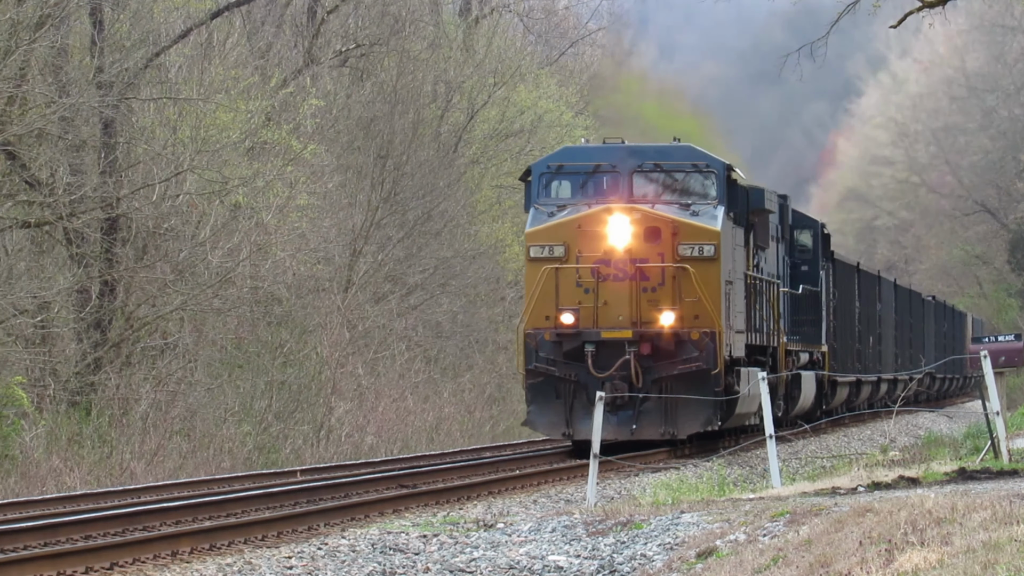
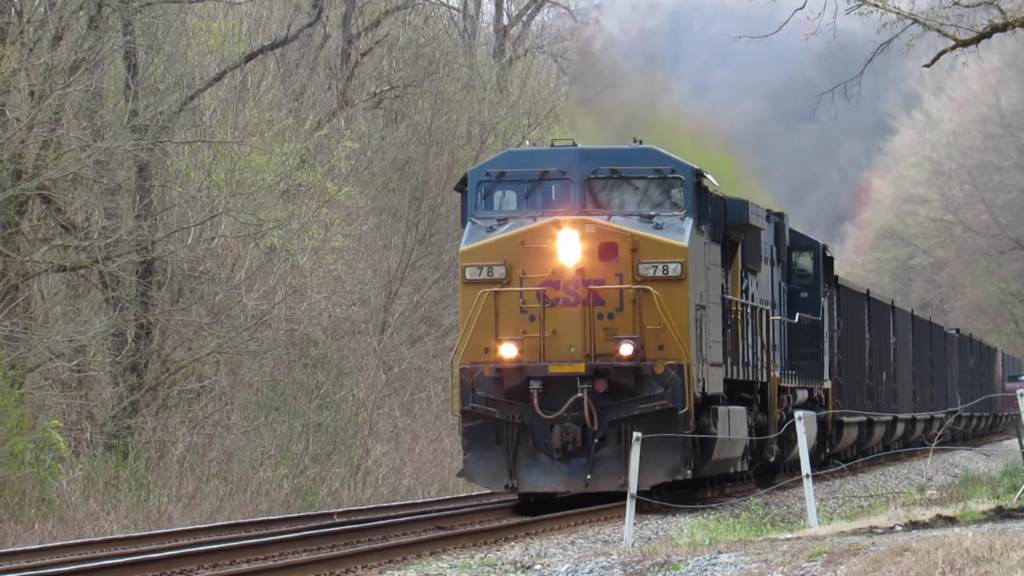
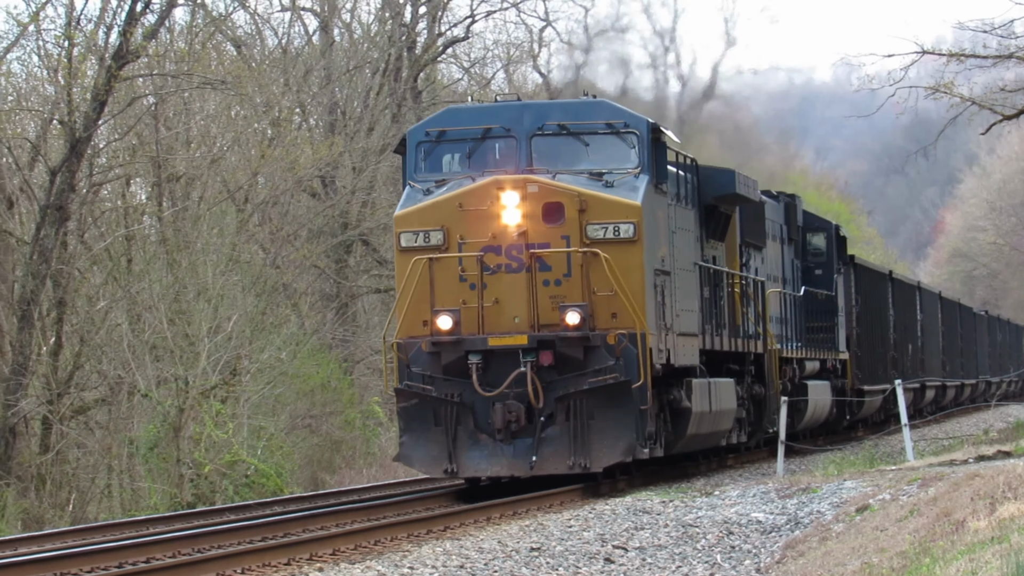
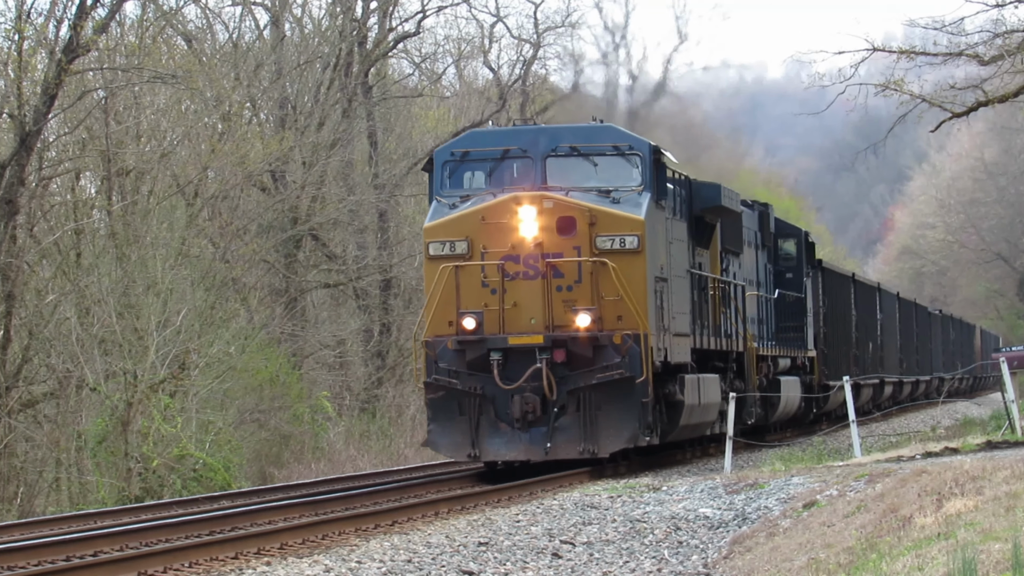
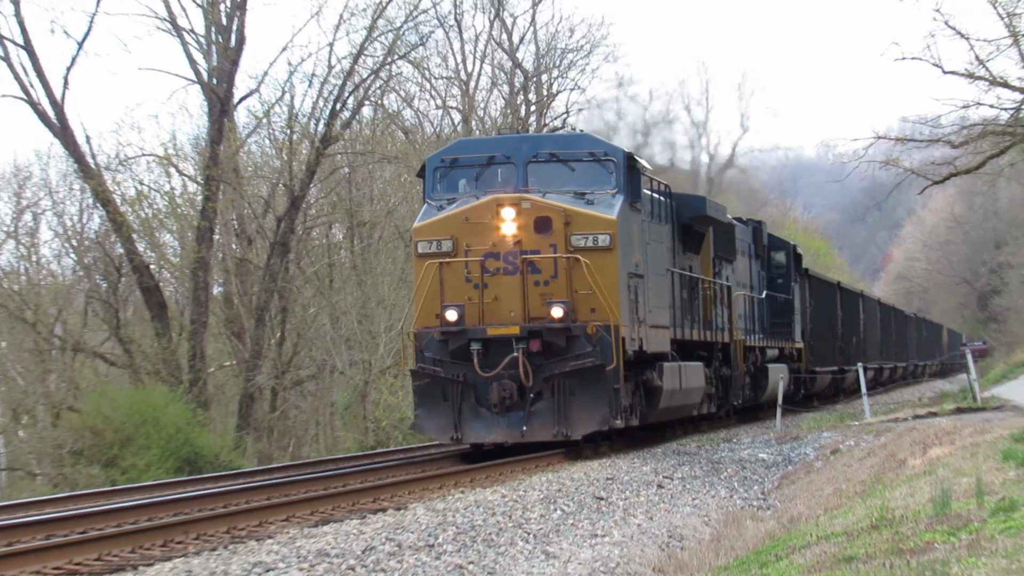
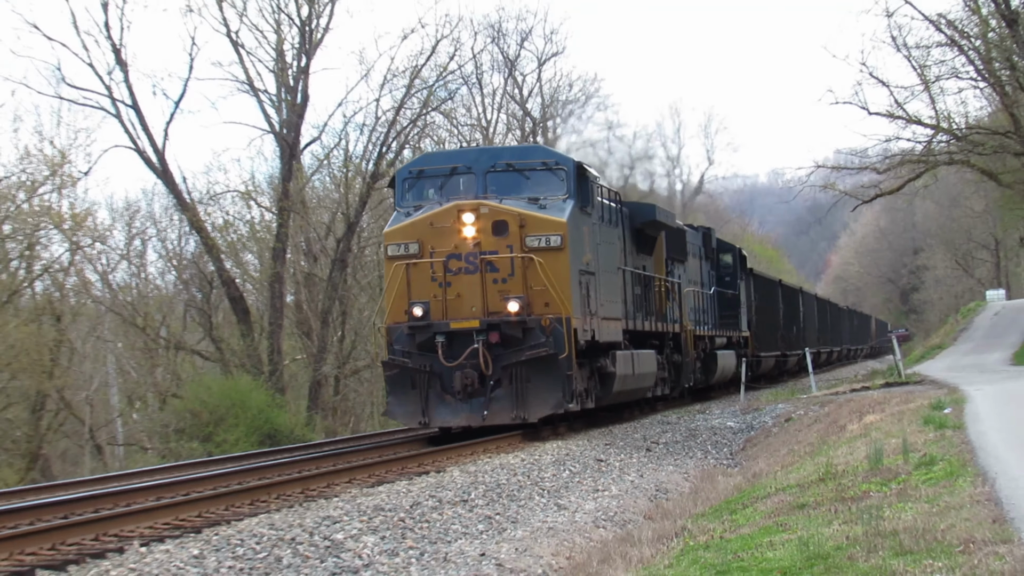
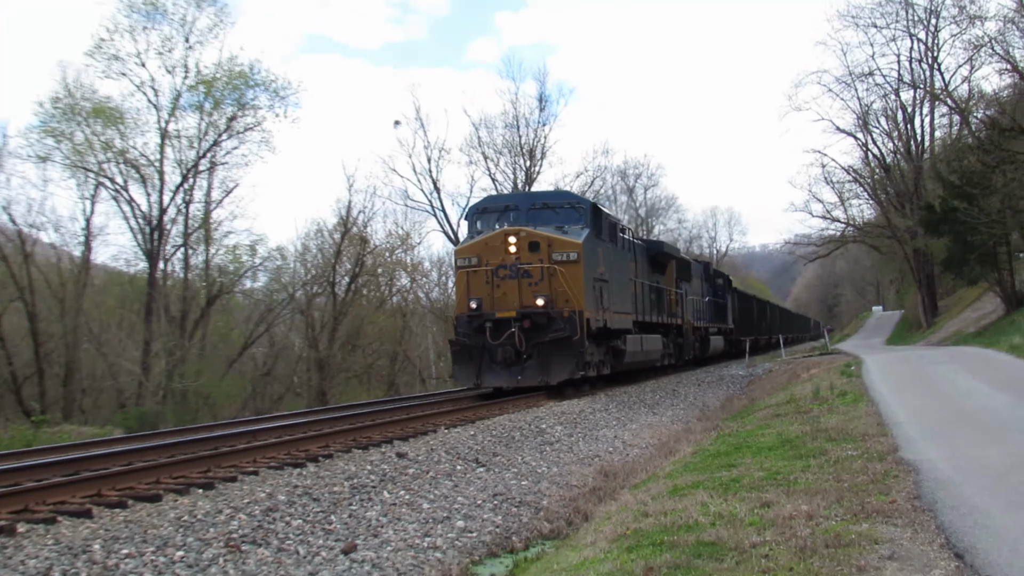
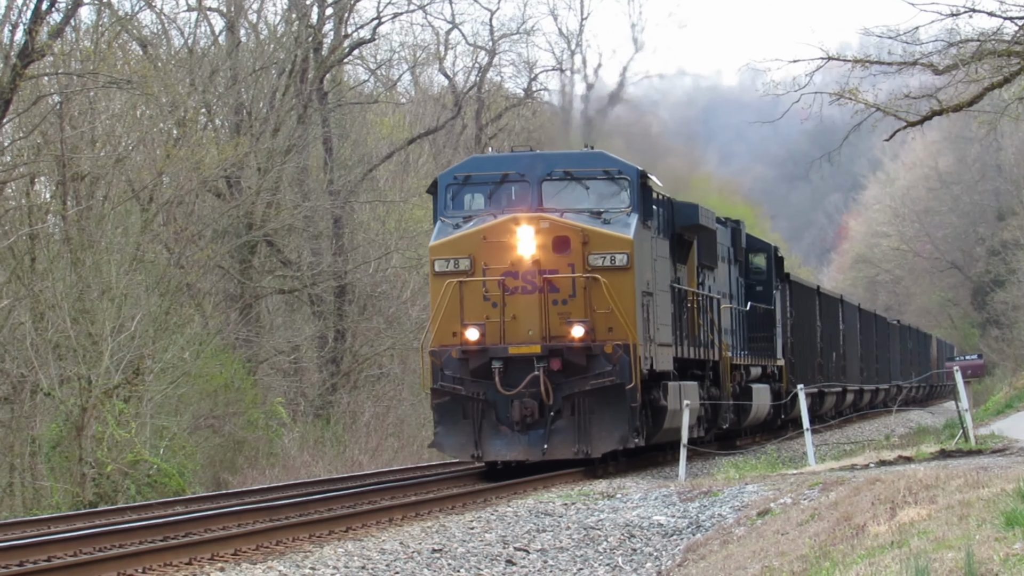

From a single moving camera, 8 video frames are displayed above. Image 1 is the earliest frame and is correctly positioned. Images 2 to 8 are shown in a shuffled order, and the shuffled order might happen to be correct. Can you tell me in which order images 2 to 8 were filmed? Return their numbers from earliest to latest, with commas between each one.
2, 8, 4, 3, 5, 6, 7
